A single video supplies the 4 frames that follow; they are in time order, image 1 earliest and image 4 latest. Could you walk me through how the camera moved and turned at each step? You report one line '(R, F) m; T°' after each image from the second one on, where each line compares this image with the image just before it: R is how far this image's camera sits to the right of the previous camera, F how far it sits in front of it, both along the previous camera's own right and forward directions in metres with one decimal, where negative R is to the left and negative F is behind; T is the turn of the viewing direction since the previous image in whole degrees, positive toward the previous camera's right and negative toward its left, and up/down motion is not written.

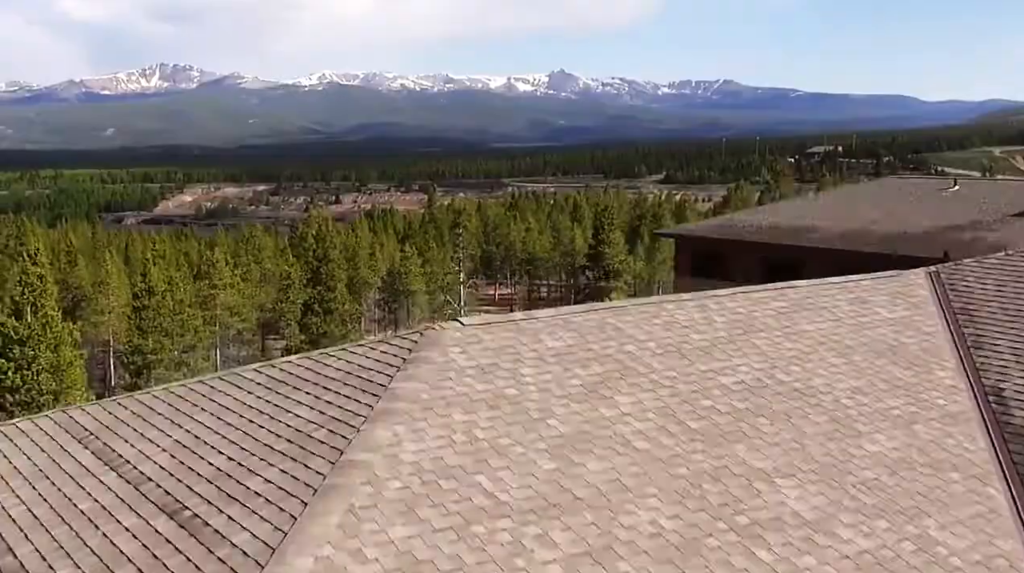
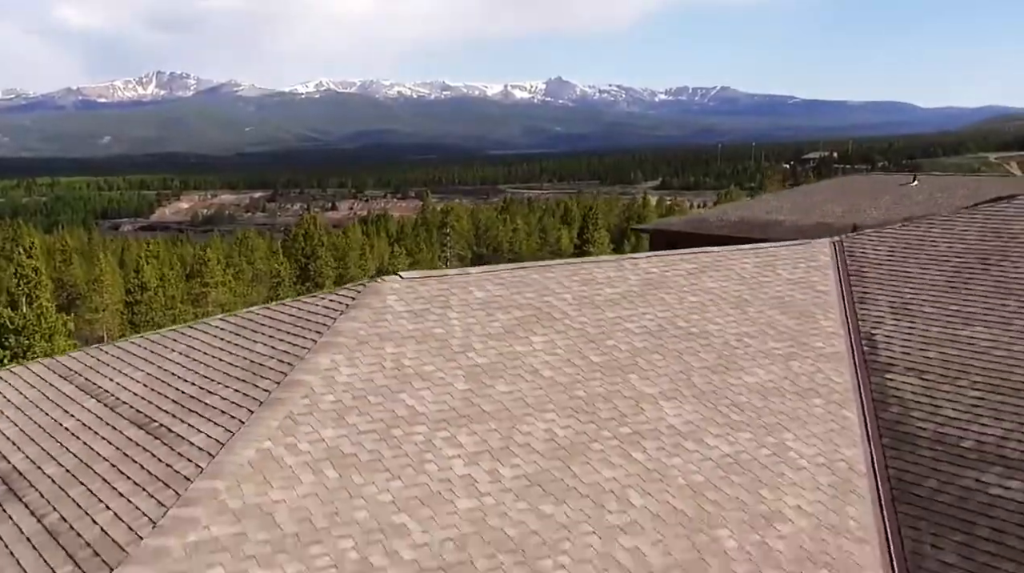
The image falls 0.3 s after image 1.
(+0.8, -1.8) m; 0°
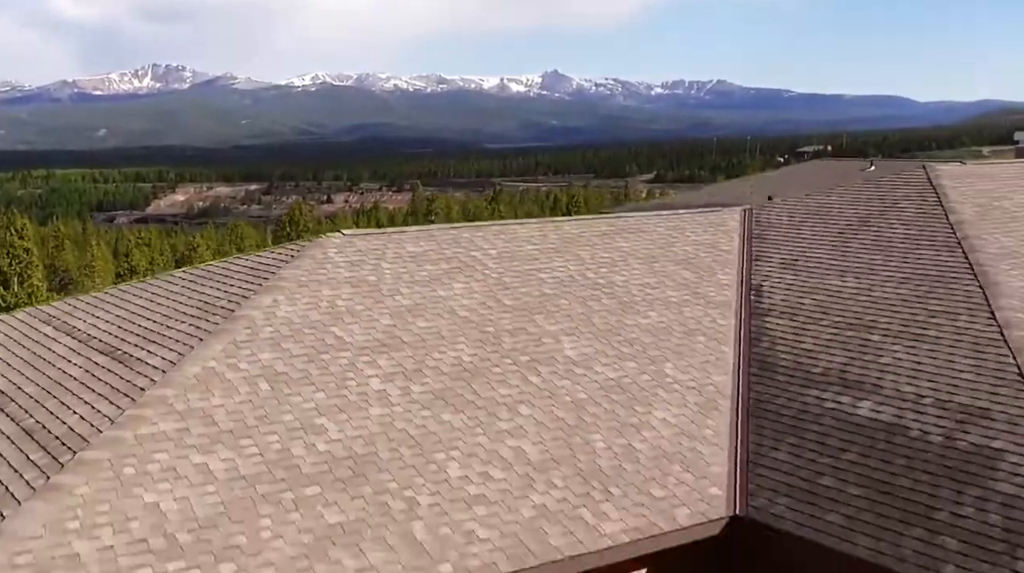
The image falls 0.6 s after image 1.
(+1.0, -1.9) m; 0°
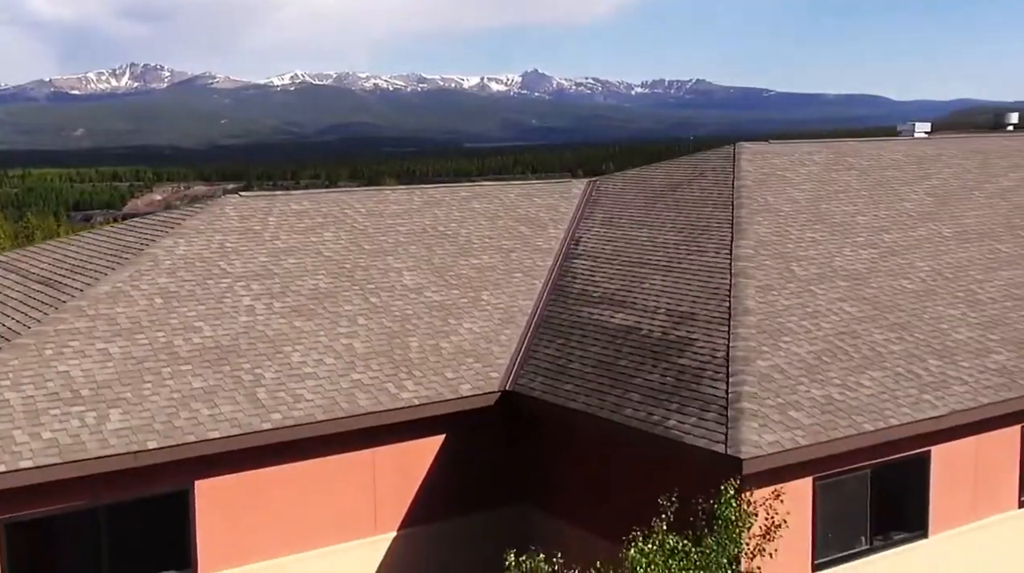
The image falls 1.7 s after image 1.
(+2.0, -3.9) m; +1°
